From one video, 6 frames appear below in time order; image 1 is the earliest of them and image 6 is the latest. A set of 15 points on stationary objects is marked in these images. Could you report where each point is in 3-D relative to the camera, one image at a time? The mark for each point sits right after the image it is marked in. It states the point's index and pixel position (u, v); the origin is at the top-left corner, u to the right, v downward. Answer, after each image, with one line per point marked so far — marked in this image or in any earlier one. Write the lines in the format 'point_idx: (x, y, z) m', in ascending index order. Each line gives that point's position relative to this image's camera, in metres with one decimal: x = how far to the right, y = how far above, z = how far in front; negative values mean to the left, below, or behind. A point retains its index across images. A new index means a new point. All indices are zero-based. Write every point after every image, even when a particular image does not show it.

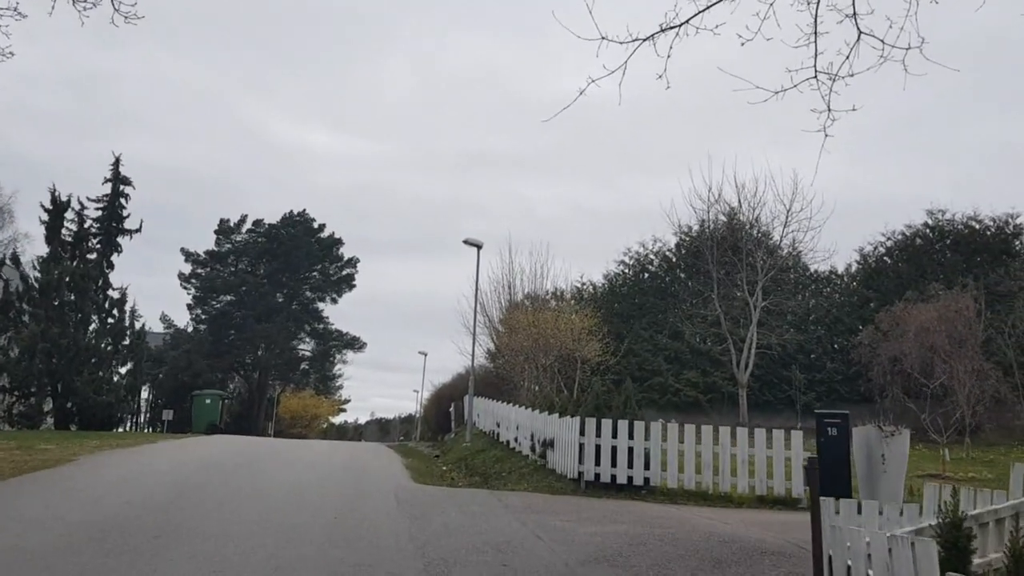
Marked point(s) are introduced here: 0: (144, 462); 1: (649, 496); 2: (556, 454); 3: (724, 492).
0: (-7.2, -3.4, +18.2) m
1: (+2.2, -3.3, +14.5) m
2: (+0.8, -3.0, +16.6) m
3: (+3.4, -3.3, +14.4) m
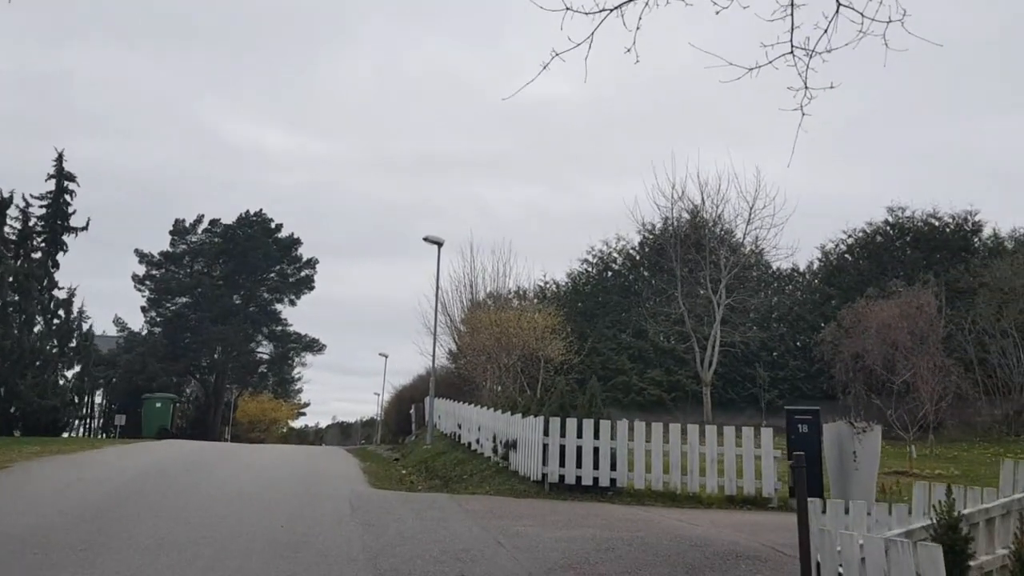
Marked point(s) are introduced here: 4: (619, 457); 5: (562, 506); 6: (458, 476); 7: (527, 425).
0: (-8.0, -3.3, +17.3) m
1: (+1.6, -3.2, +14.0) m
2: (+0.1, -3.0, +16.0) m
3: (+2.8, -3.1, +13.9) m
4: (+1.7, -2.6, +14.2) m
5: (+0.7, -3.1, +12.8) m
6: (-1.1, -3.9, +18.9) m
7: (+0.3, -2.4, +15.8) m
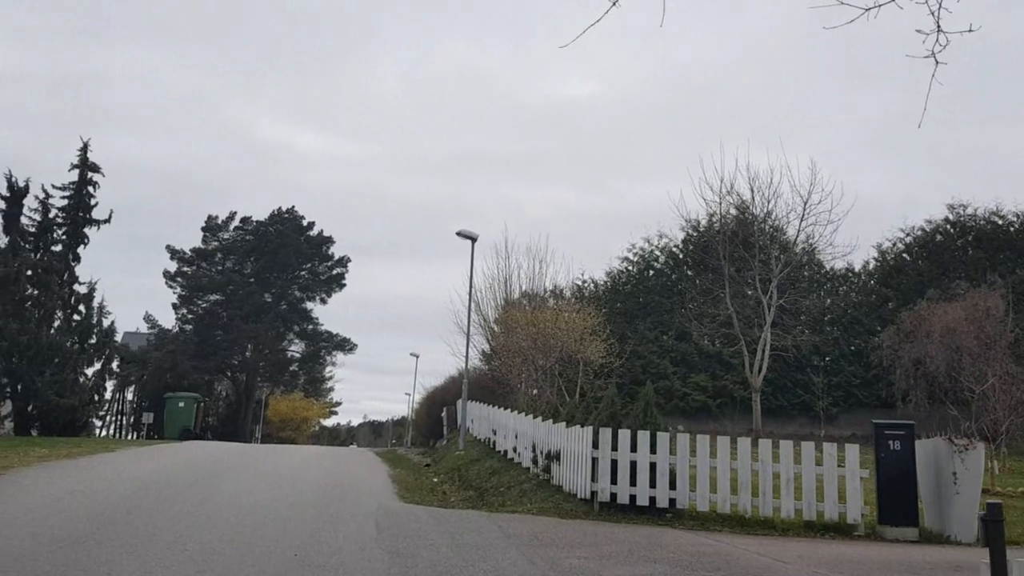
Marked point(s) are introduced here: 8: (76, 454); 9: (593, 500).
0: (-7.2, -3.2, +15.9) m
1: (+2.2, -3.2, +12.3) m
2: (+0.8, -2.9, +14.4) m
3: (+3.4, -3.1, +12.2) m
4: (+2.3, -2.6, +12.5) m
5: (+1.3, -3.0, +11.1) m
6: (-0.3, -3.8, +17.3) m
7: (+0.9, -2.3, +14.1) m
8: (-9.2, -3.5, +19.2) m
9: (+1.2, -3.0, +12.9) m
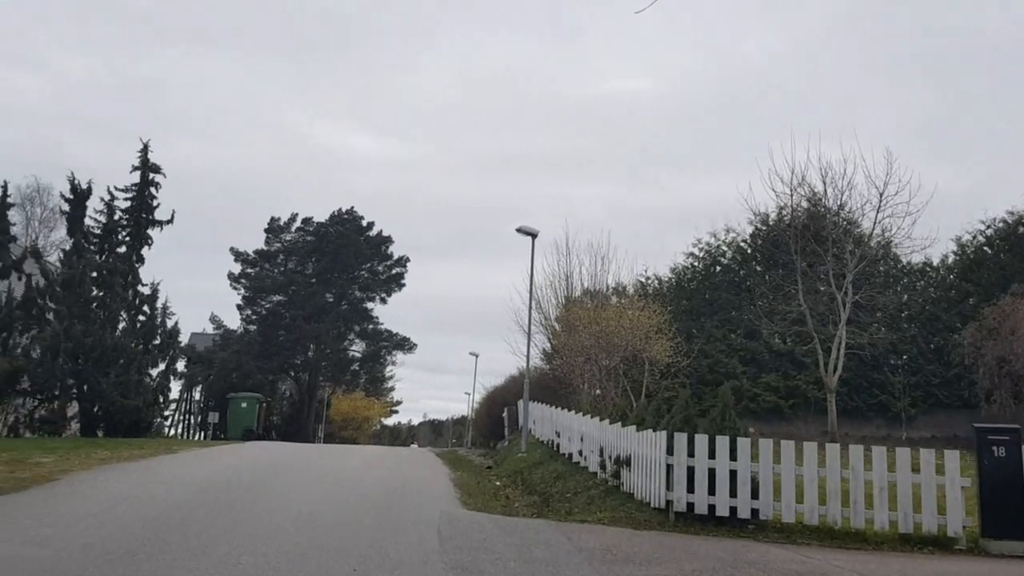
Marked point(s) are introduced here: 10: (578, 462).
0: (-6.1, -3.2, +15.7) m
1: (+3.1, -3.1, +11.4) m
2: (+1.8, -2.8, +13.6) m
3: (+4.3, -3.0, +11.3) m
4: (+3.2, -2.5, +11.6) m
5: (+2.1, -3.0, +10.3) m
6: (+0.9, -3.8, +16.7) m
7: (+1.9, -2.2, +13.3) m
8: (-7.9, -3.5, +19.1) m
9: (+2.1, -2.9, +12.1) m
10: (+1.4, -3.7, +19.1) m
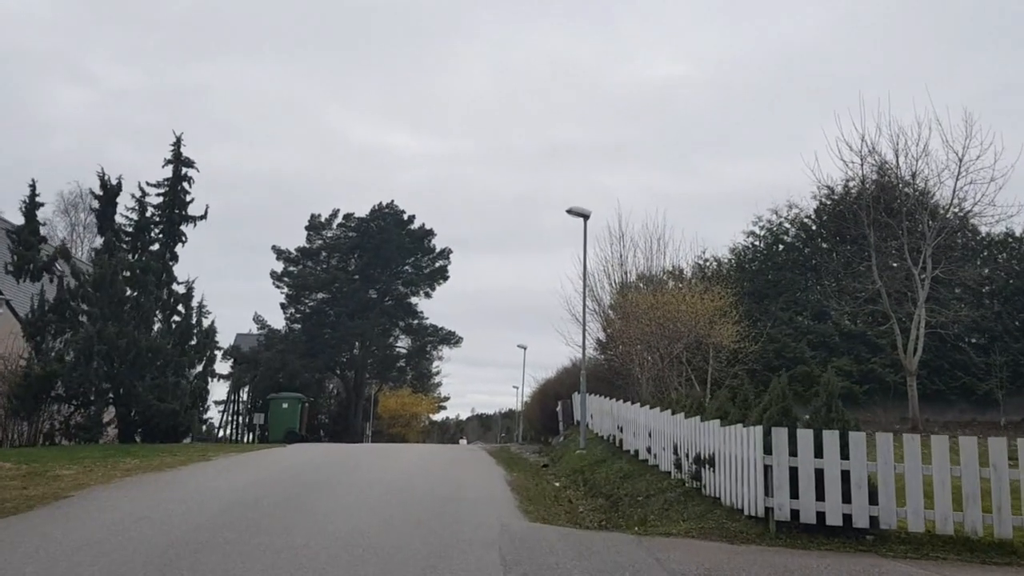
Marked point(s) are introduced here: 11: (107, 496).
0: (-5.1, -3.0, +14.2) m
1: (+3.9, -2.7, +9.6) m
2: (+2.7, -2.5, +11.8) m
3: (+5.1, -2.6, +9.4) m
4: (+4.0, -2.1, +9.7) m
5: (+2.9, -2.6, +8.5) m
6: (+1.9, -3.4, +14.9) m
7: (+2.8, -1.9, +11.5) m
8: (-6.7, -3.4, +17.7) m
9: (+2.9, -2.6, +10.3) m
10: (+2.6, -3.3, +17.3) m
11: (-5.5, -2.8, +12.2) m
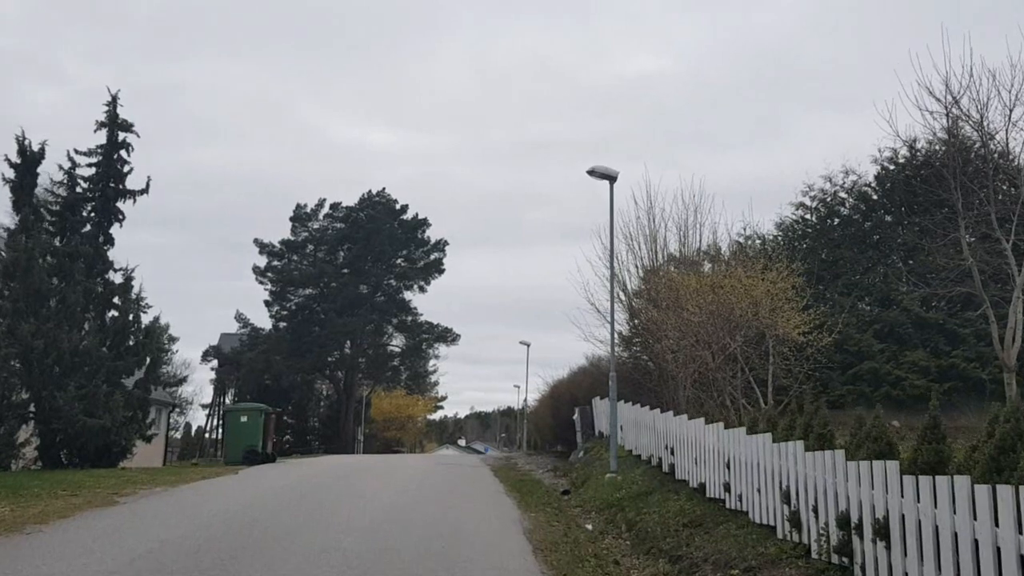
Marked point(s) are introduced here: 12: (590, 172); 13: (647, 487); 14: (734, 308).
0: (-4.8, -2.7, +9.2) m
1: (+4.2, -2.3, +4.6) m
2: (+3.0, -2.1, +6.9) m
3: (+5.4, -2.2, +4.4) m
4: (+4.2, -1.7, +4.8) m
5: (+3.2, -2.2, +3.6) m
6: (+2.2, -3.0, +9.9) m
7: (+3.1, -1.5, +6.6) m
8: (-6.4, -3.2, +12.7) m
9: (+3.2, -2.2, +5.3) m
10: (+2.8, -2.9, +12.4) m
11: (-5.2, -2.5, +7.2) m
12: (+1.6, +2.4, +18.8) m
13: (+2.2, -3.4, +15.2) m
14: (+4.8, -0.4, +20.0) m
